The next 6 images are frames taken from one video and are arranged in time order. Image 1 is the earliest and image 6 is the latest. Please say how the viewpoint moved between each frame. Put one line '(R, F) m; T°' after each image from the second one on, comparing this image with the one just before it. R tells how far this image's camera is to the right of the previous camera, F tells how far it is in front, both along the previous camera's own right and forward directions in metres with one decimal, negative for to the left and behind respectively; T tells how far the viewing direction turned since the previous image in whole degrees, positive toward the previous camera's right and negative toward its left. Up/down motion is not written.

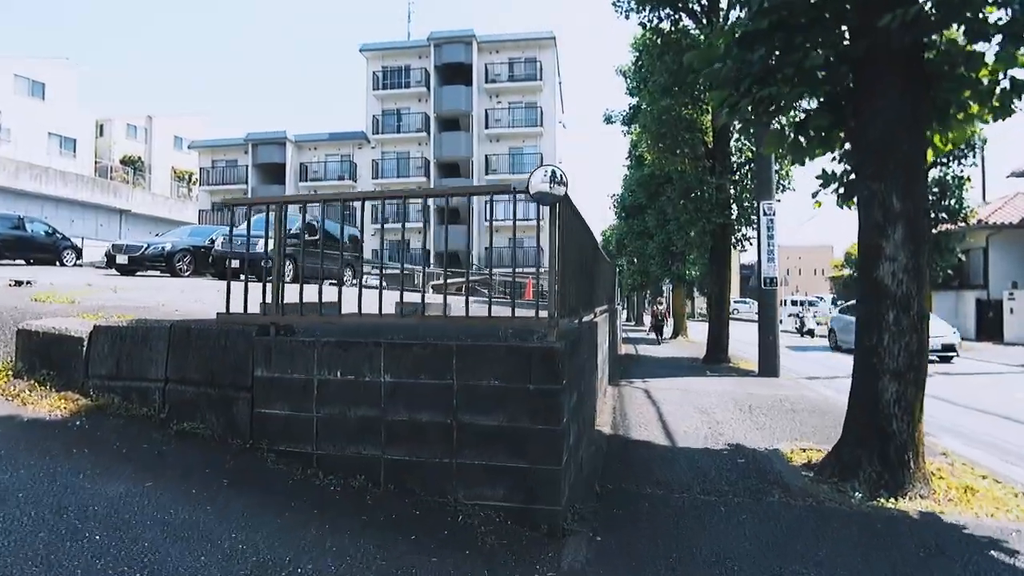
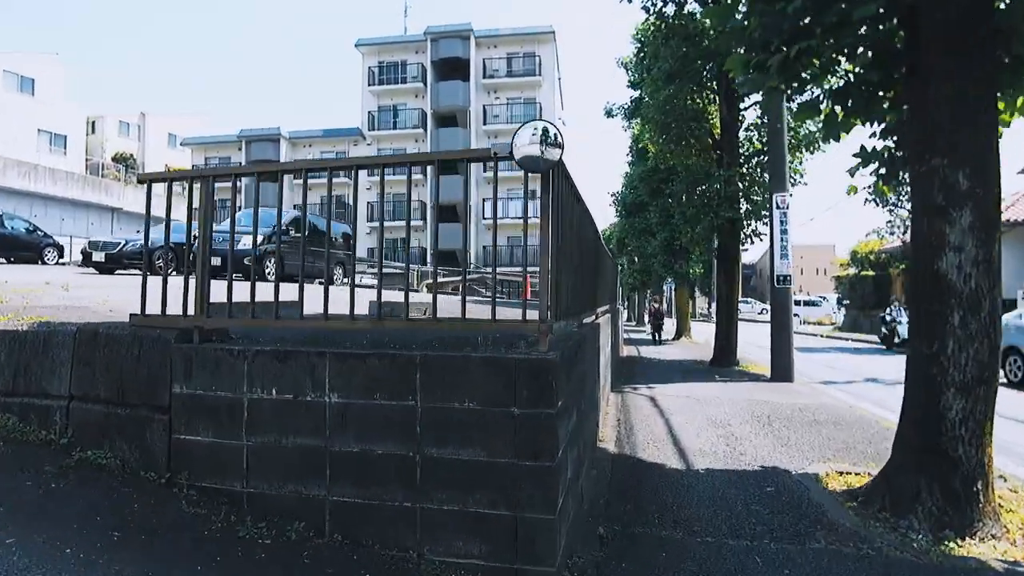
(+0.1, +0.8) m; 0°
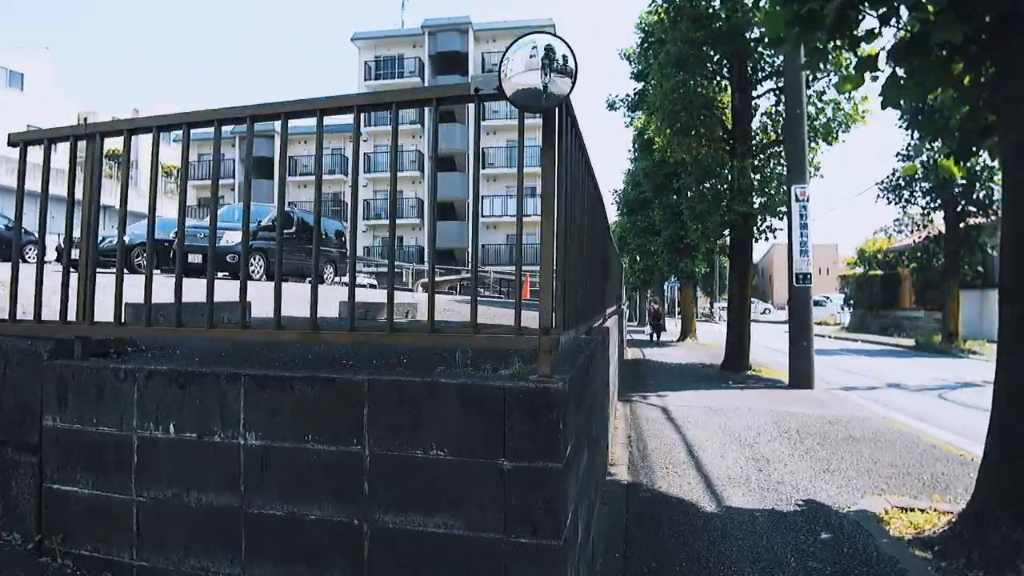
(0.0, +0.8) m; 0°
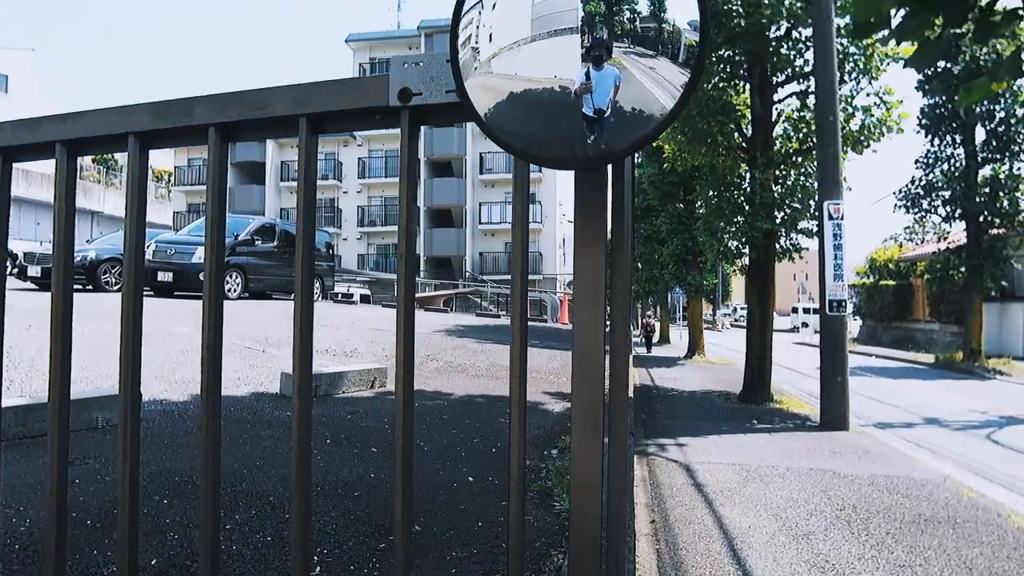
(0.0, +1.1) m; 0°
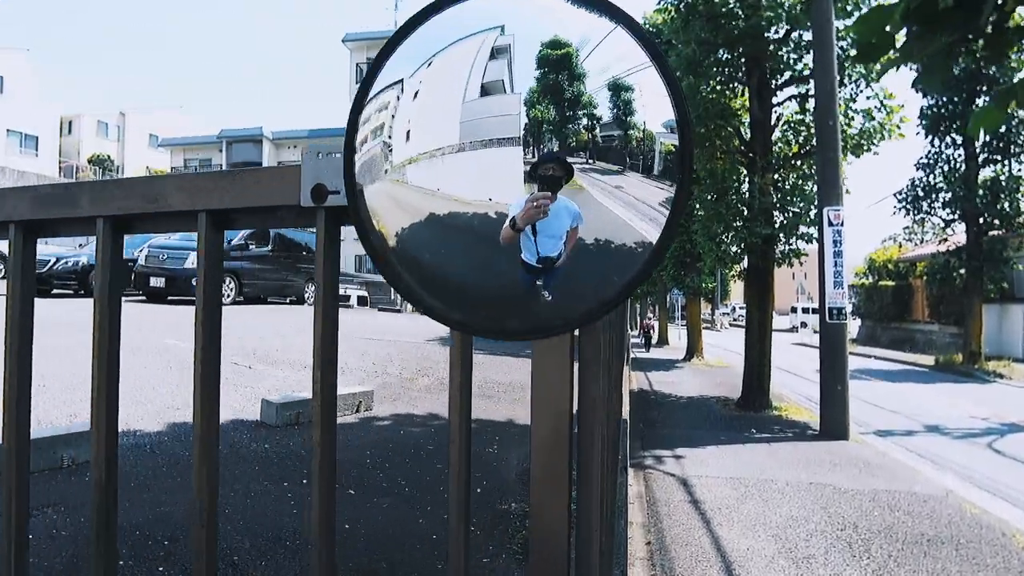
(0.0, +0.1) m; 0°
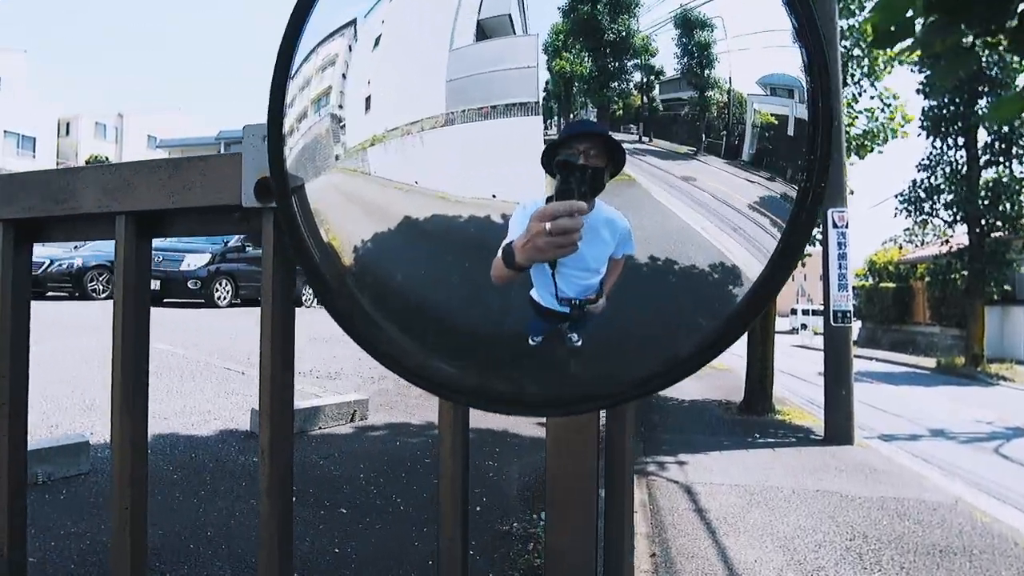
(0.0, +0.1) m; 0°
